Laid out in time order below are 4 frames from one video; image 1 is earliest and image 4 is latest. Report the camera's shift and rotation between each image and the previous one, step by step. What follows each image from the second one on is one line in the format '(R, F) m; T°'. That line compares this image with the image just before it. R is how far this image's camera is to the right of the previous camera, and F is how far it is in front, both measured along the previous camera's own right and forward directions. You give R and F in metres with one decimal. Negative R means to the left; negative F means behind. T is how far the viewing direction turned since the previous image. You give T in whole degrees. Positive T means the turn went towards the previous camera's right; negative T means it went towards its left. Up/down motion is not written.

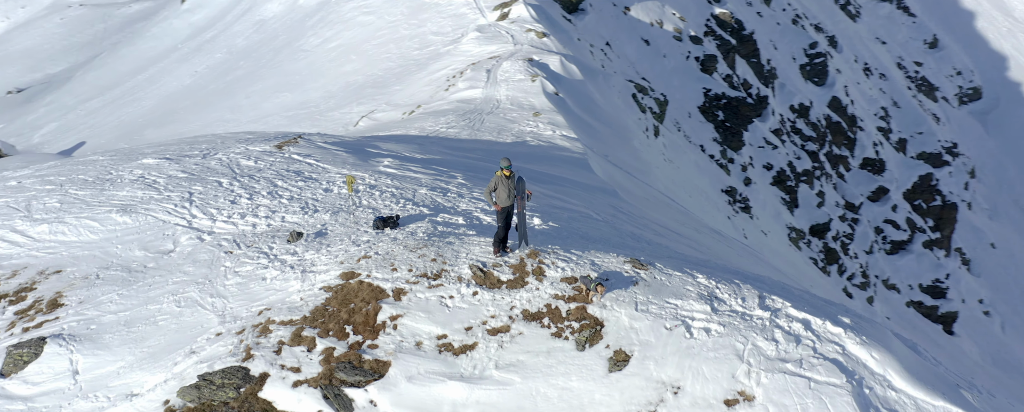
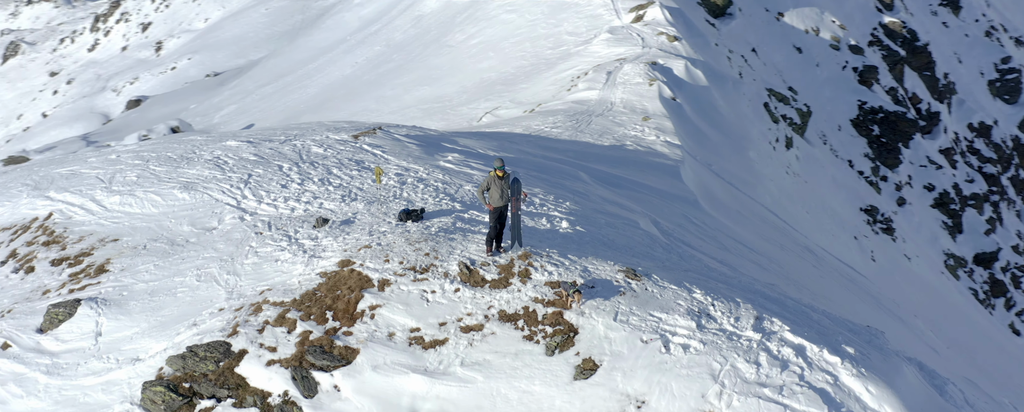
(+1.6, +0.2) m; -6°
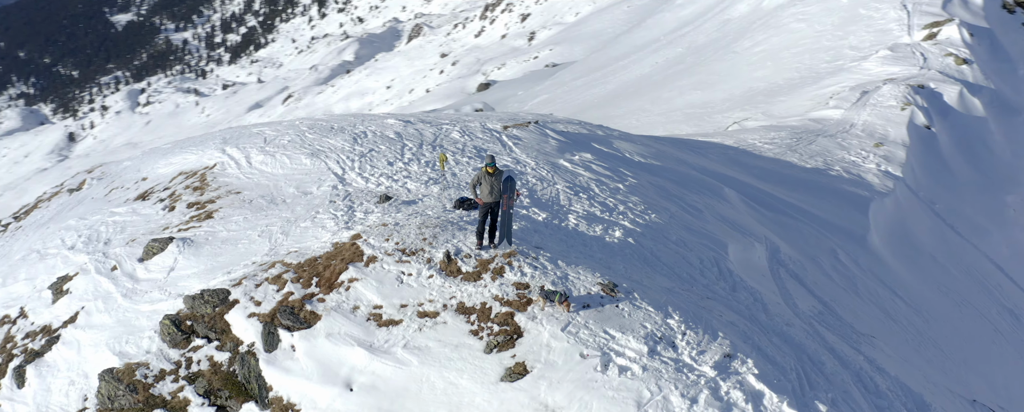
(+3.4, +0.2) m; -12°
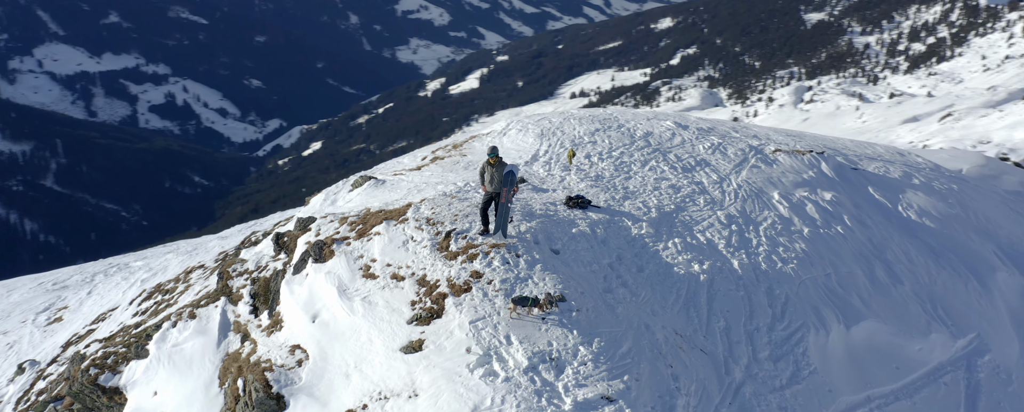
(+6.1, +1.0) m; -24°
